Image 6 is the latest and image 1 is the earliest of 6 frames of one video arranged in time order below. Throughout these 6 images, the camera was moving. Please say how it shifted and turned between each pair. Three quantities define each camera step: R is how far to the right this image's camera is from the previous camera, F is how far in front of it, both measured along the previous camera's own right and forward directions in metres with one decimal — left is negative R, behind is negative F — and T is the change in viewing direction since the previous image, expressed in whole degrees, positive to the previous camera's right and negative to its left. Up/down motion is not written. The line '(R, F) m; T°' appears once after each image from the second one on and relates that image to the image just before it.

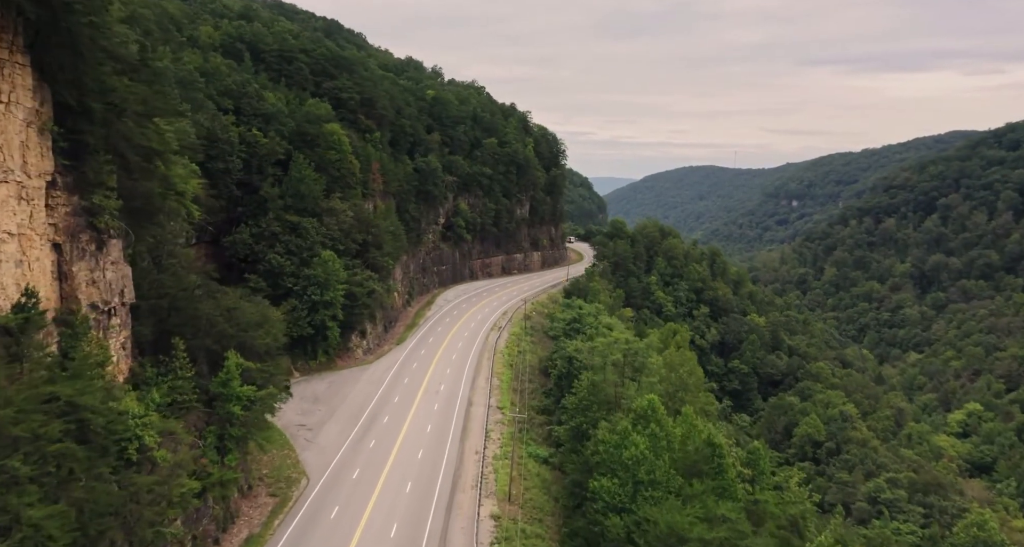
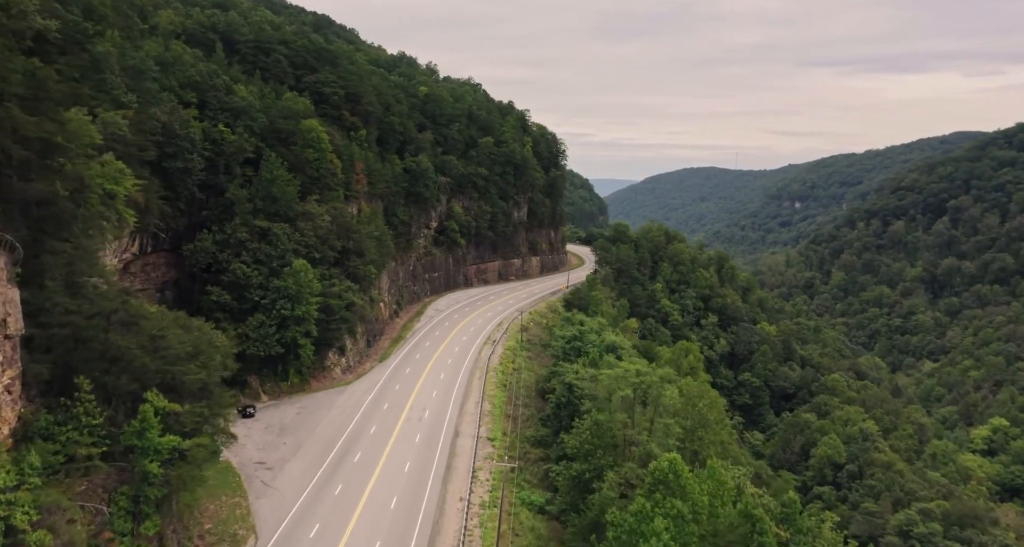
(+0.5, +5.6) m; 0°
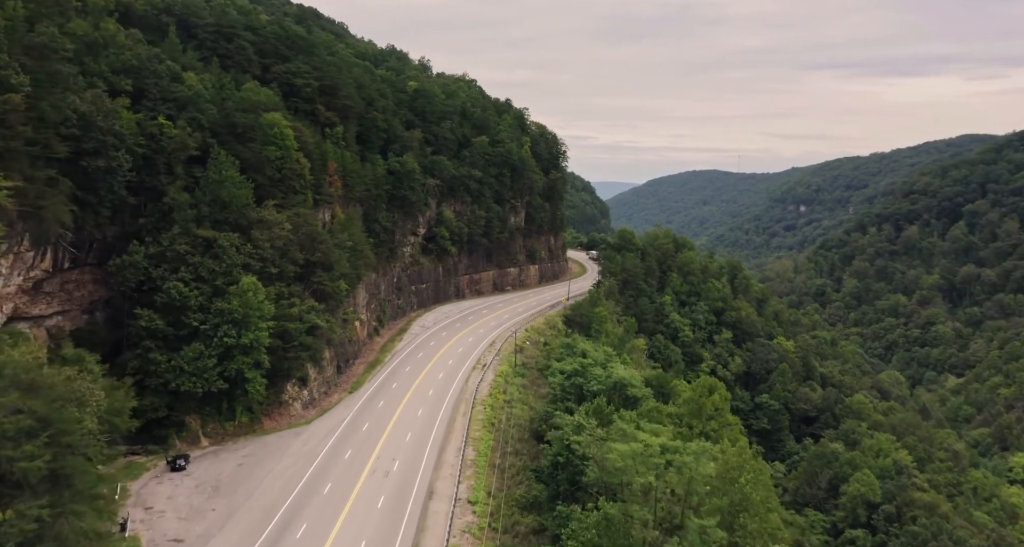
(+0.7, +7.8) m; 0°
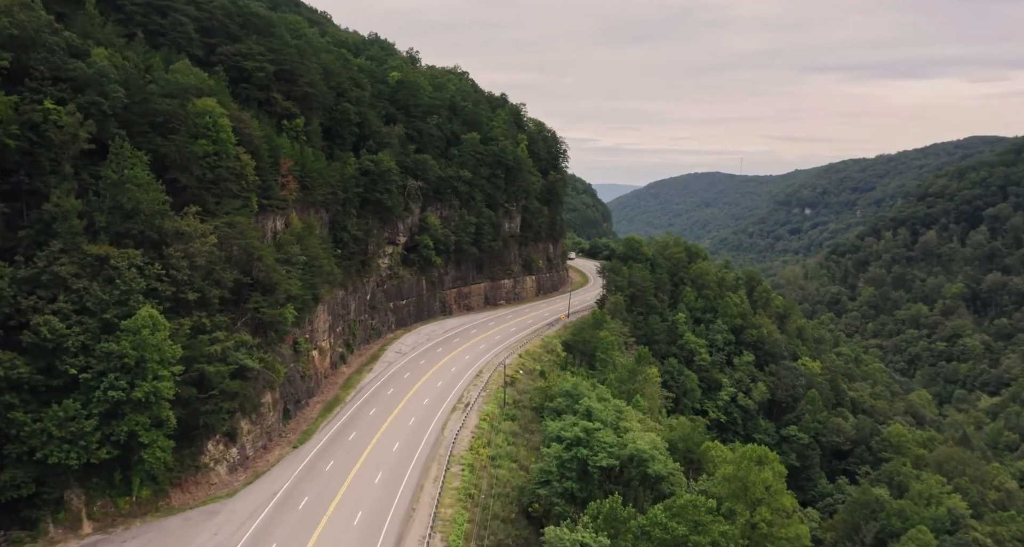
(+0.8, +9.9) m; 0°
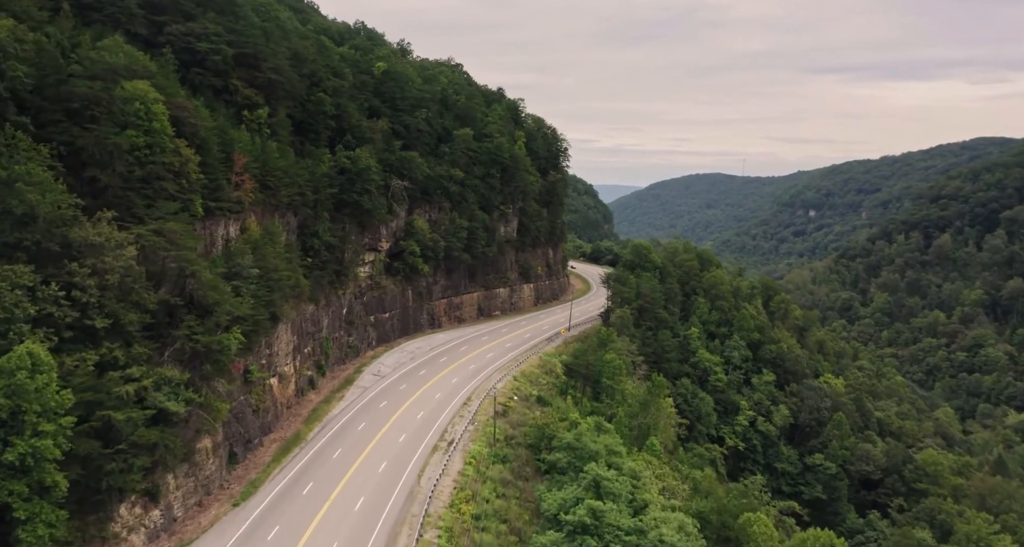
(+0.5, +7.0) m; 0°
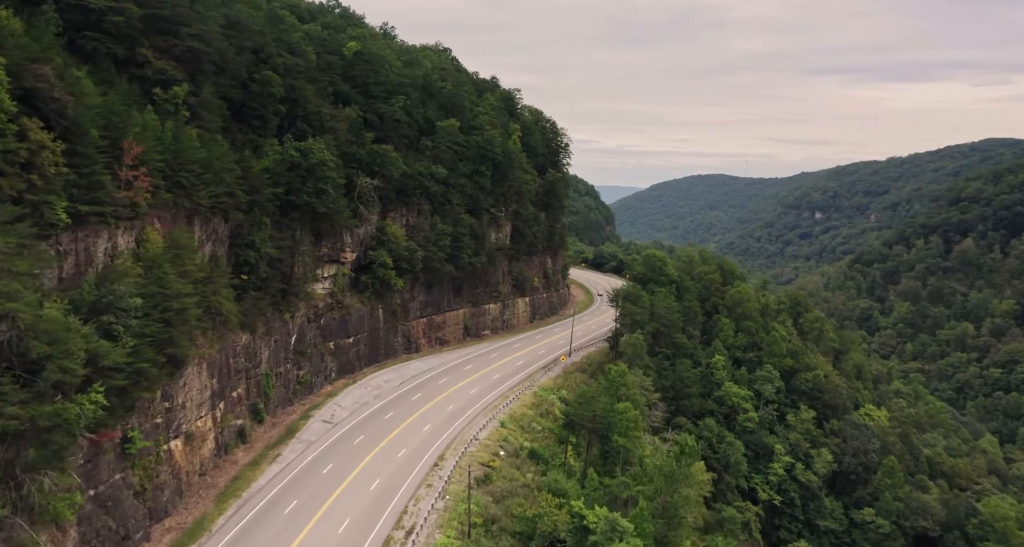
(+0.8, +10.6) m; 0°
